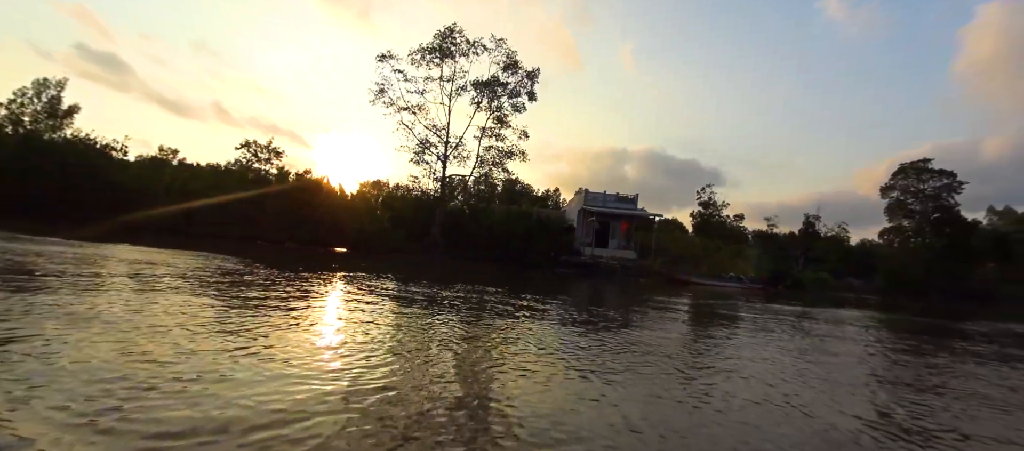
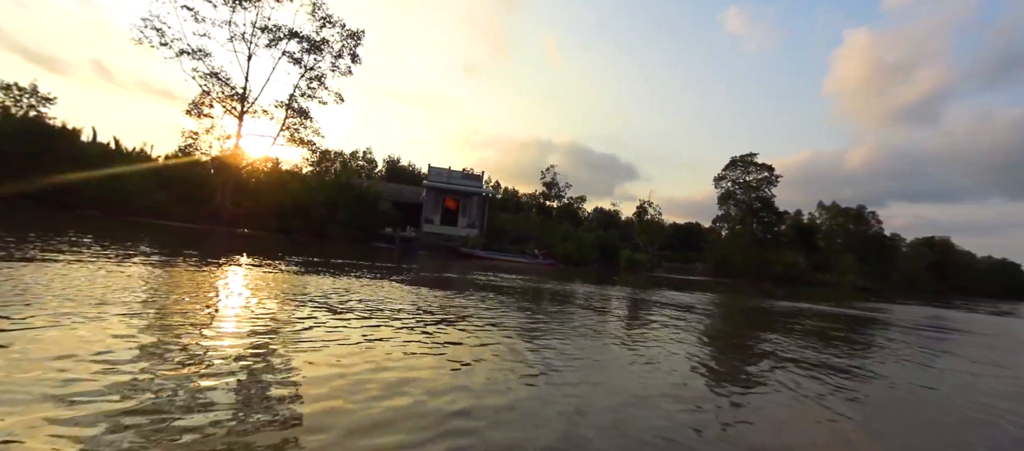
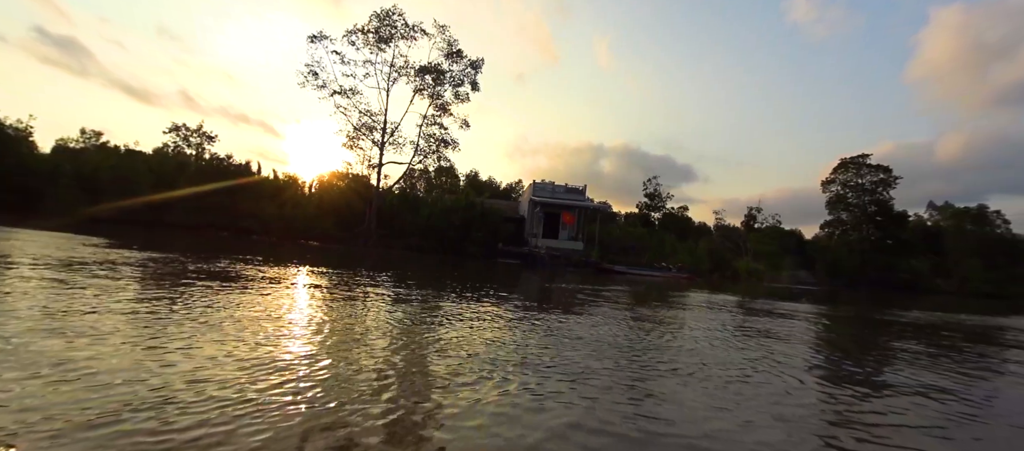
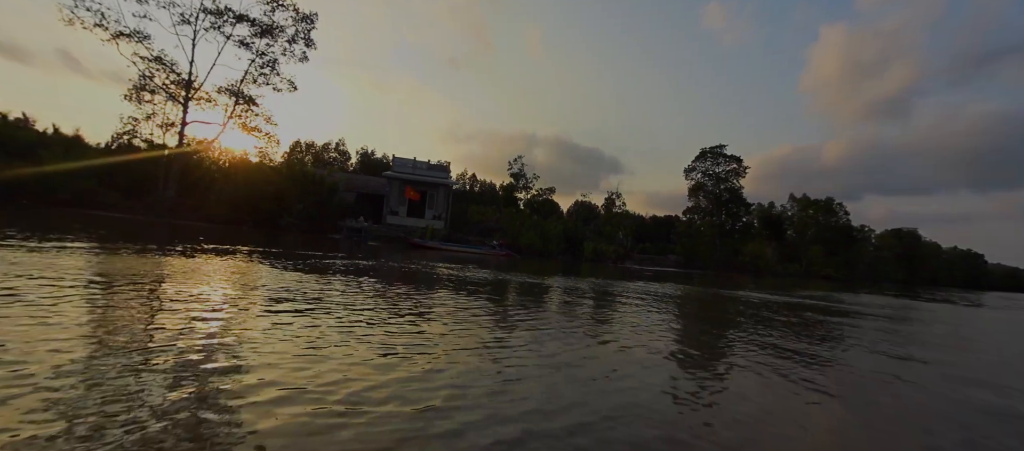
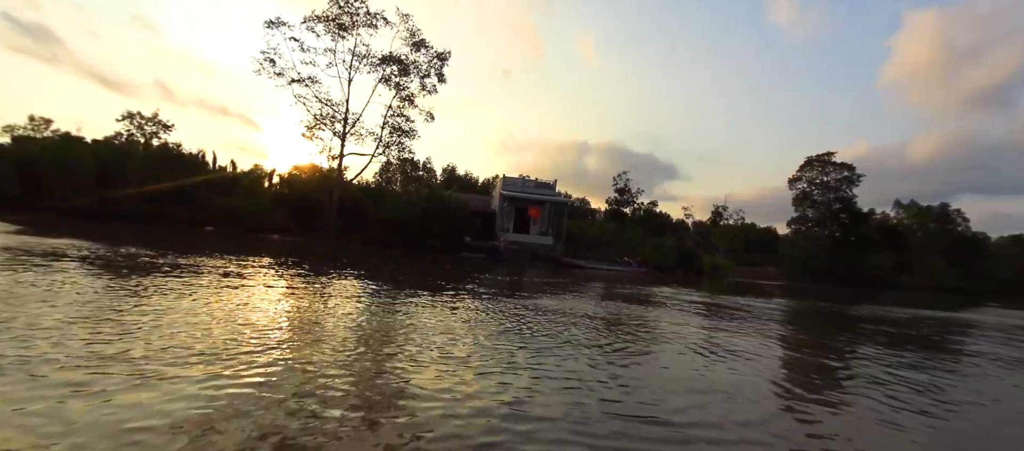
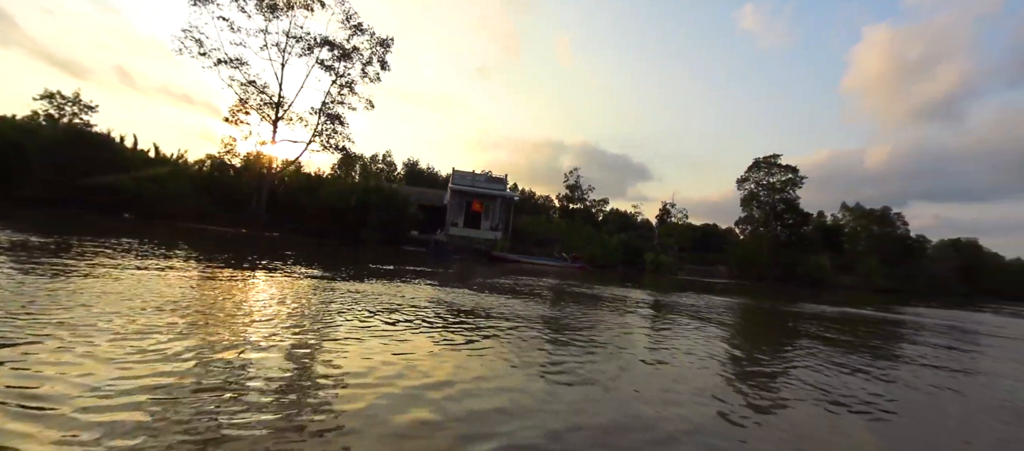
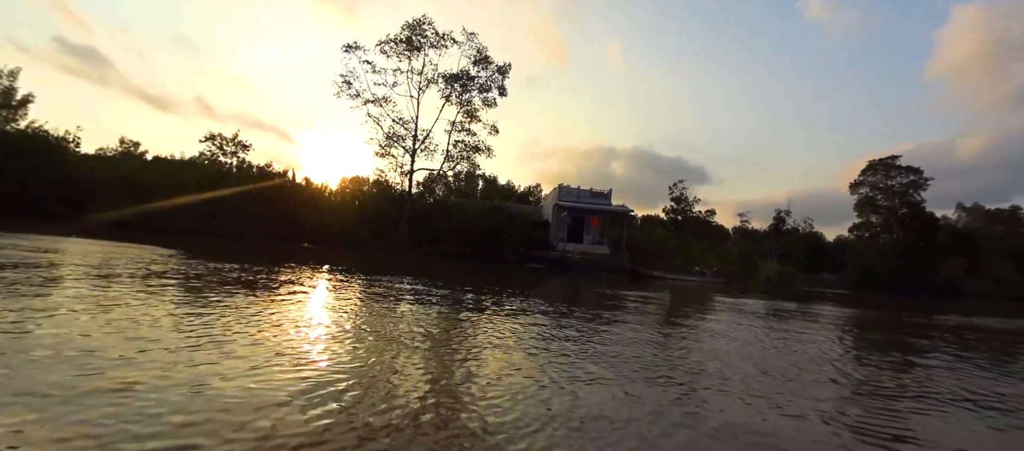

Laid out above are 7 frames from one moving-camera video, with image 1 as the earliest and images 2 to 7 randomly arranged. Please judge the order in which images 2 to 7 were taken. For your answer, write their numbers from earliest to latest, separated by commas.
7, 3, 5, 6, 2, 4
